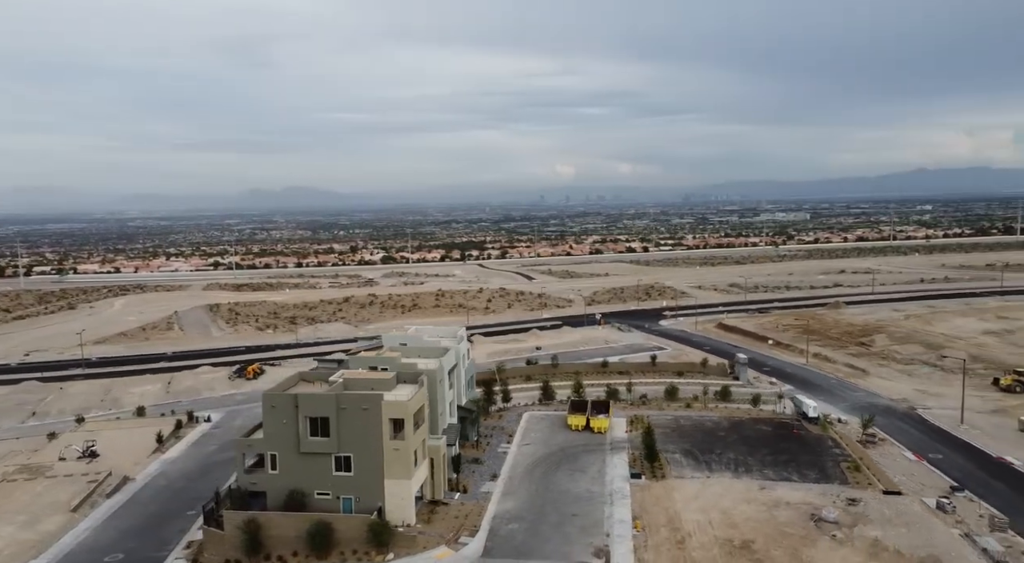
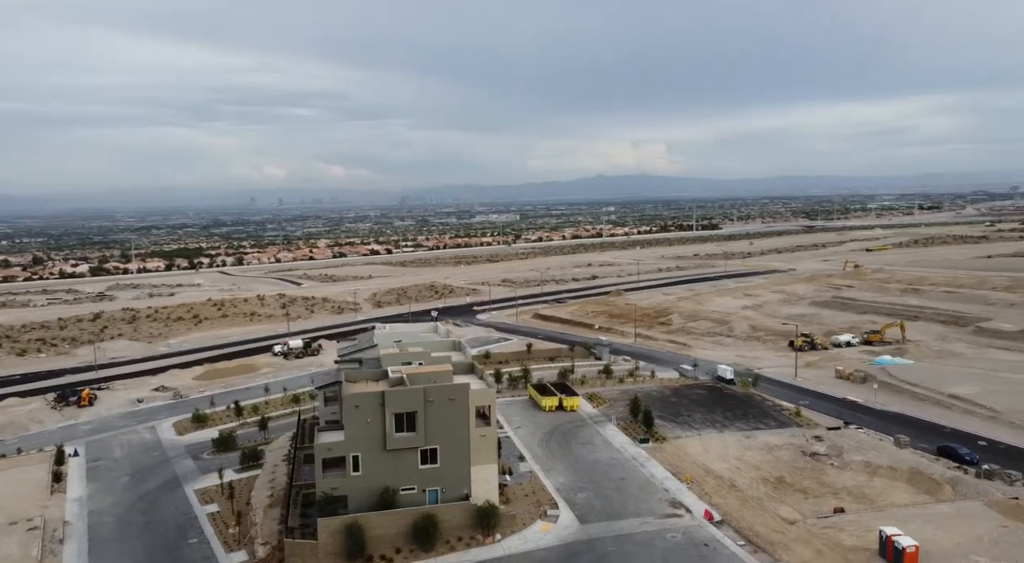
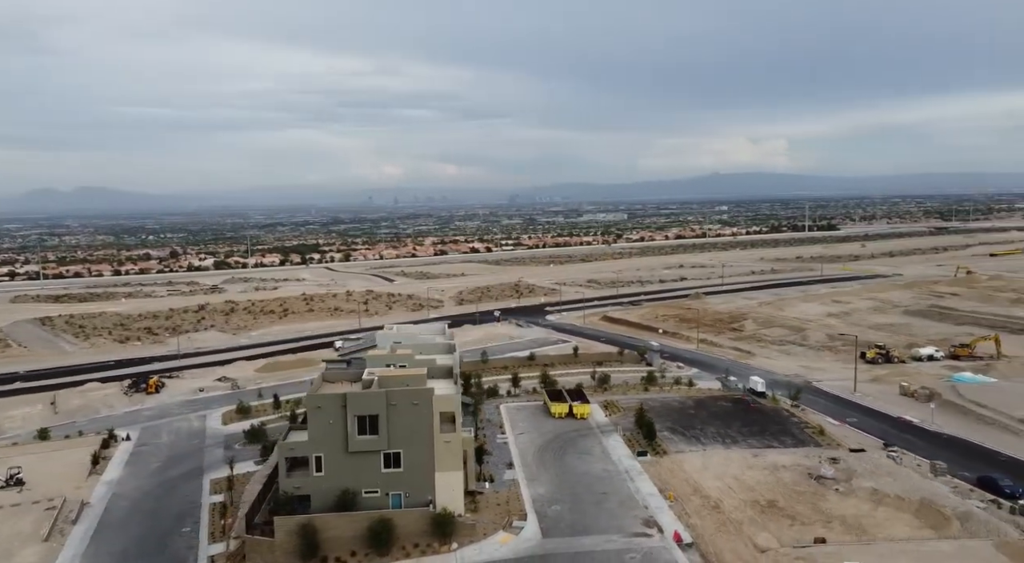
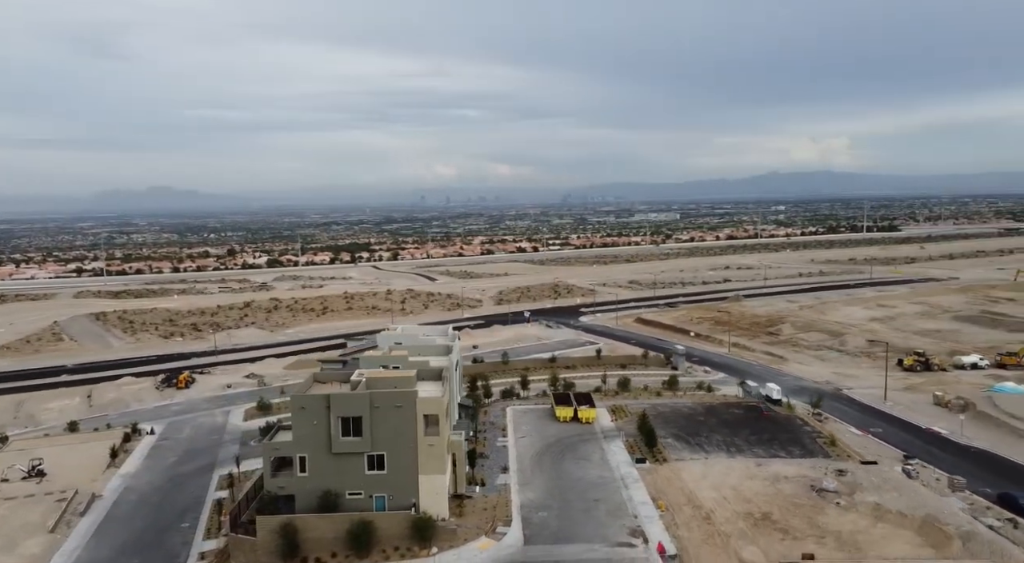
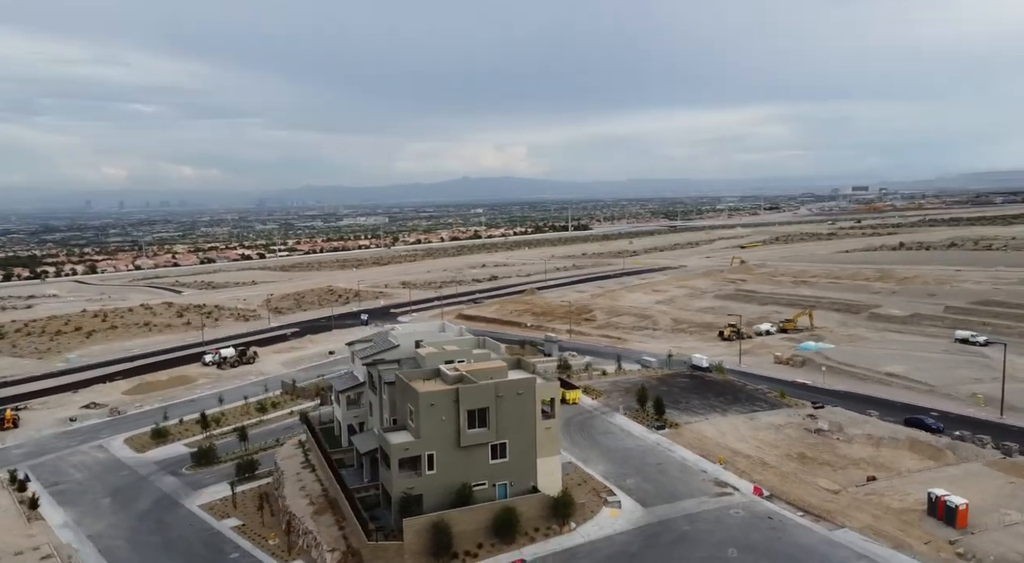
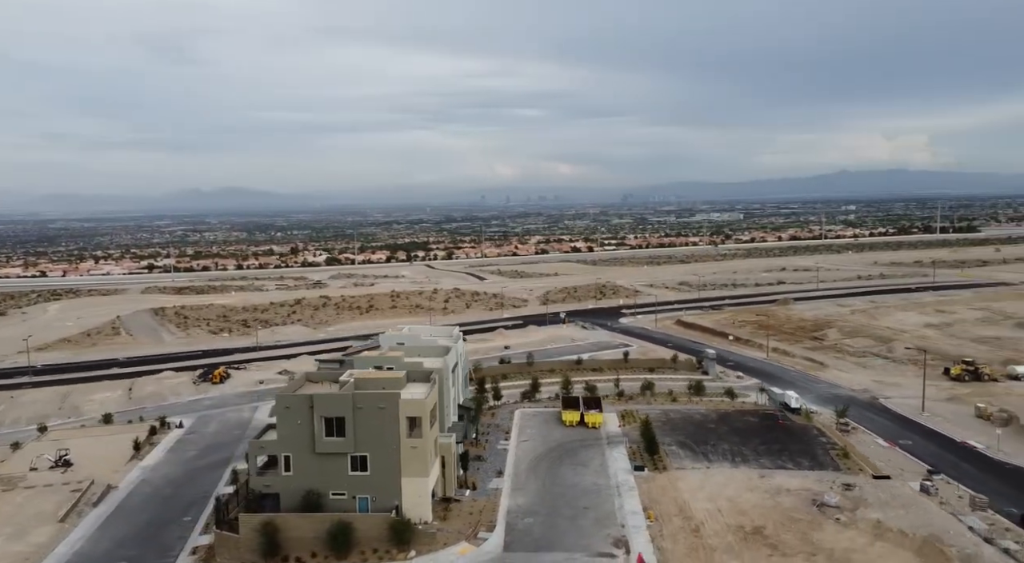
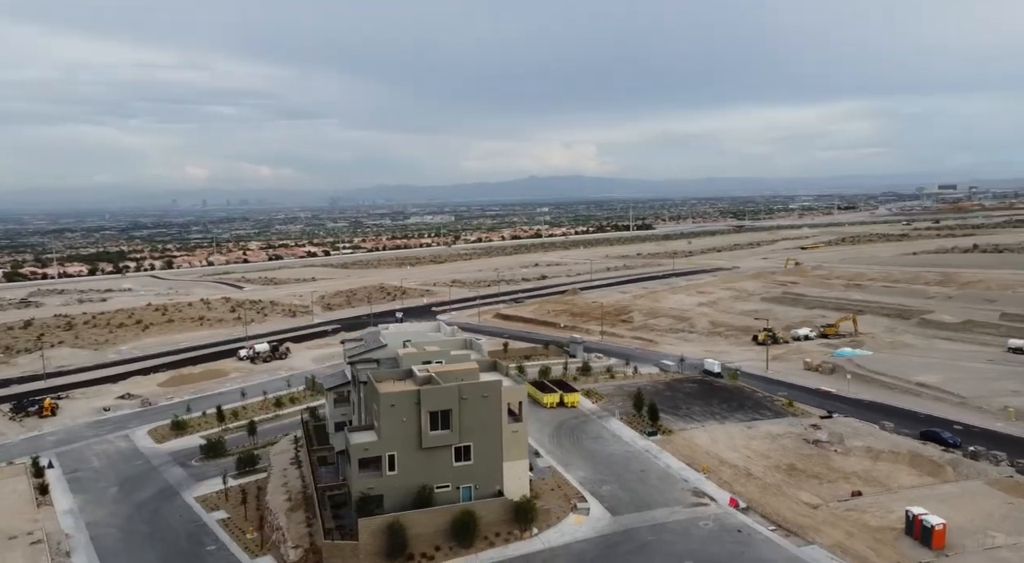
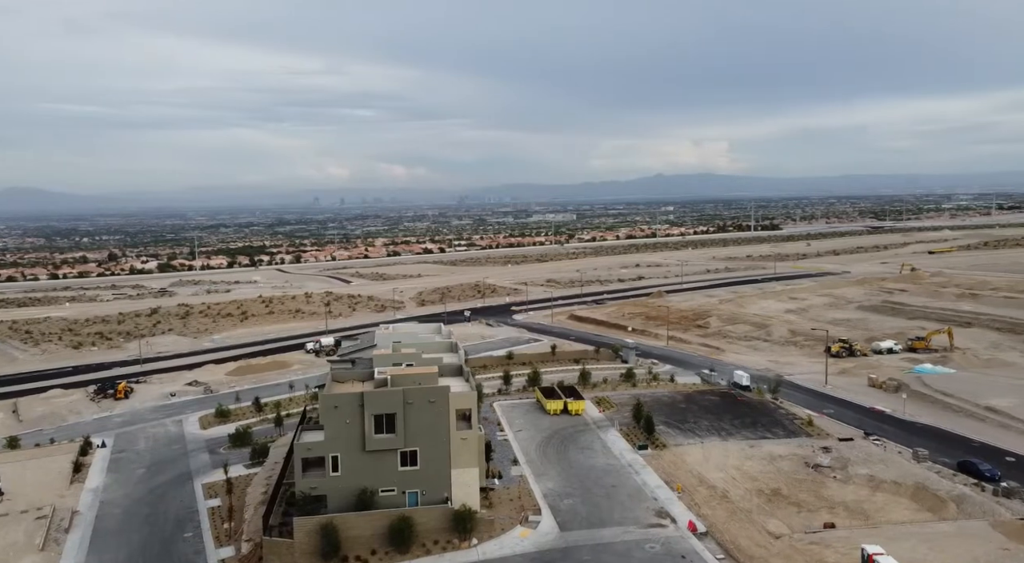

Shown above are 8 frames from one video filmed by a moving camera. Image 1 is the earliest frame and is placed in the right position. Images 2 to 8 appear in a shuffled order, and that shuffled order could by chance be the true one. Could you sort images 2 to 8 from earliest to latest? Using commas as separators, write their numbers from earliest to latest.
6, 4, 3, 8, 2, 7, 5
